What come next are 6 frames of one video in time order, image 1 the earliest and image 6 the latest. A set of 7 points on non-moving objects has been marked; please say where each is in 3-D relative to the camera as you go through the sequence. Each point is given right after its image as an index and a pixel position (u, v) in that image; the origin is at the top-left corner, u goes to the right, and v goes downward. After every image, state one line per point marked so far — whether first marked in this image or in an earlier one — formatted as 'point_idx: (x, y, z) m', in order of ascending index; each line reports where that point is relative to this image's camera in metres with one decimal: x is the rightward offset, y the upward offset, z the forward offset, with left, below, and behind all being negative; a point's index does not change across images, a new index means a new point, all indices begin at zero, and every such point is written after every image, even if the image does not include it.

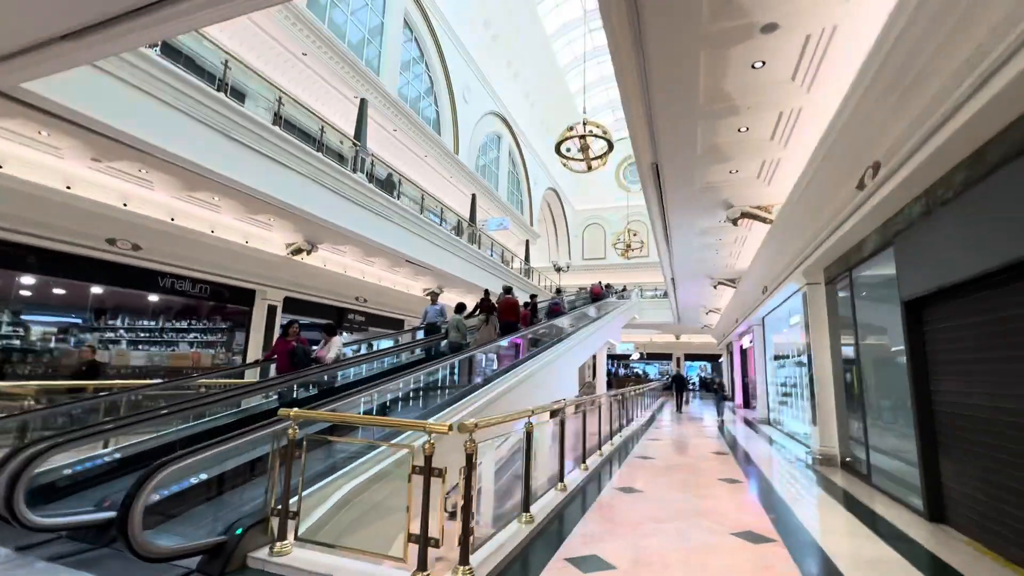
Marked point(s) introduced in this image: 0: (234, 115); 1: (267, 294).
0: (-3.7, +2.3, +6.3) m
1: (-4.6, -0.1, +8.9) m
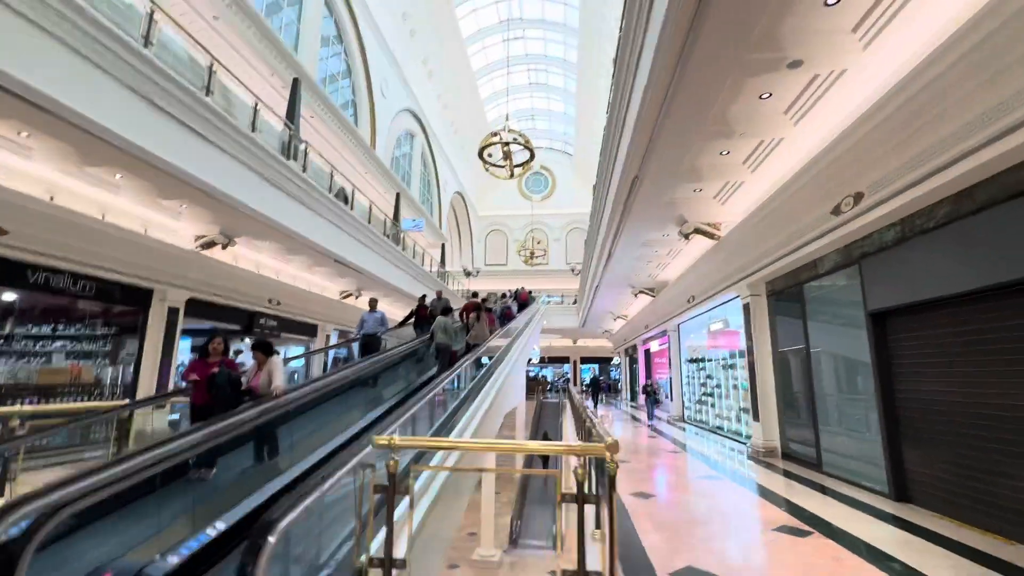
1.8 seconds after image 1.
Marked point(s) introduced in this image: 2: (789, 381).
0: (-3.9, +2.4, +5.2) m
1: (-5.5, -0.1, +7.5) m
2: (+3.5, -1.2, +5.9) m
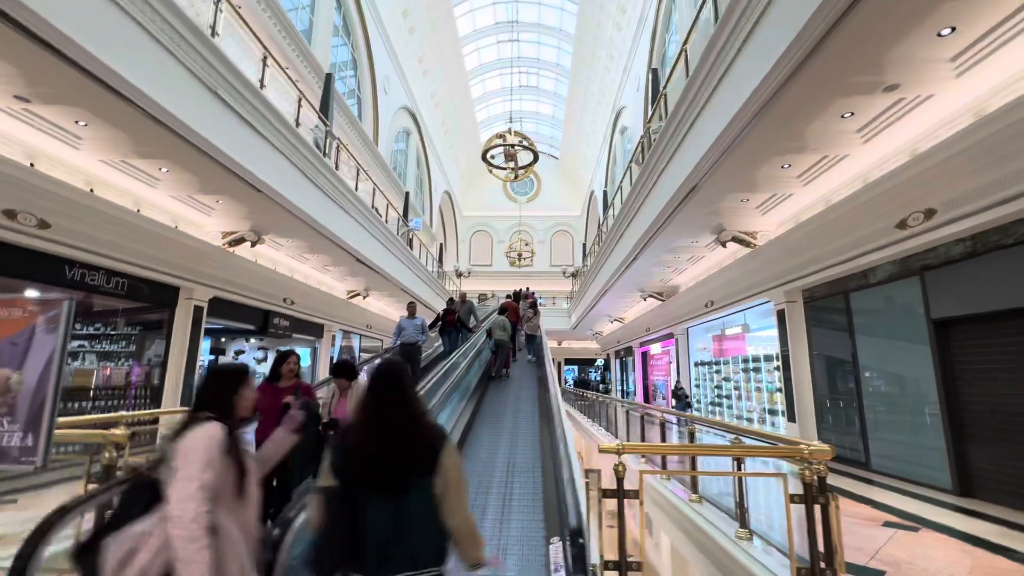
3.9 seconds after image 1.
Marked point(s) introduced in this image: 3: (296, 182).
0: (-3.1, +2.4, +5.0) m
1: (-4.9, -0.1, +7.2) m
2: (+4.2, -1.3, +6.2) m
3: (-3.0, +1.5, +6.6) m
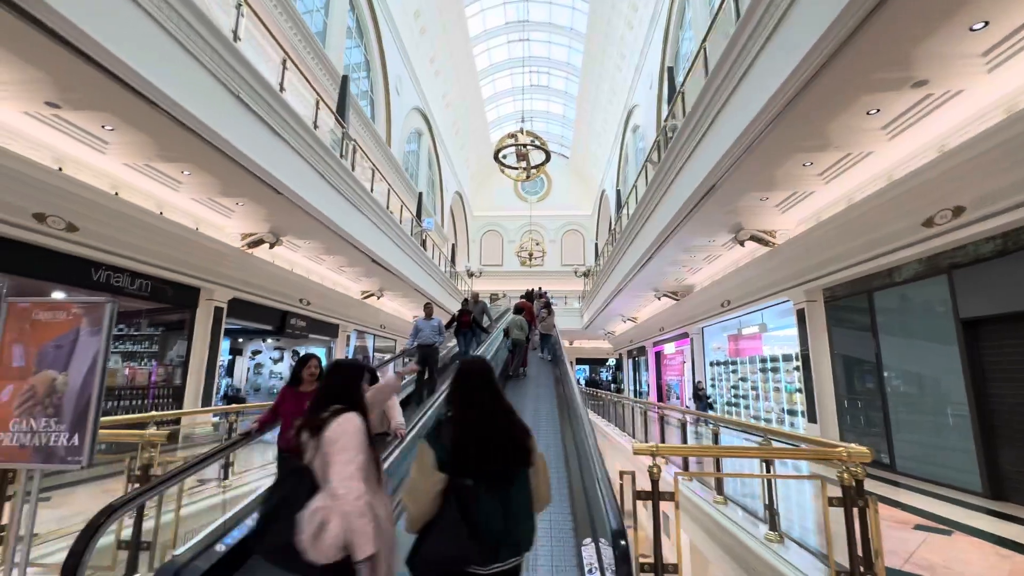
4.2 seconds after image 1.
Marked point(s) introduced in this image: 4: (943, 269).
0: (-2.9, +2.4, +5.1) m
1: (-4.6, -0.1, +7.3) m
2: (+4.4, -1.3, +6.1) m
3: (-2.8, +1.5, +6.7) m
4: (+4.4, +0.2, +4.8) m
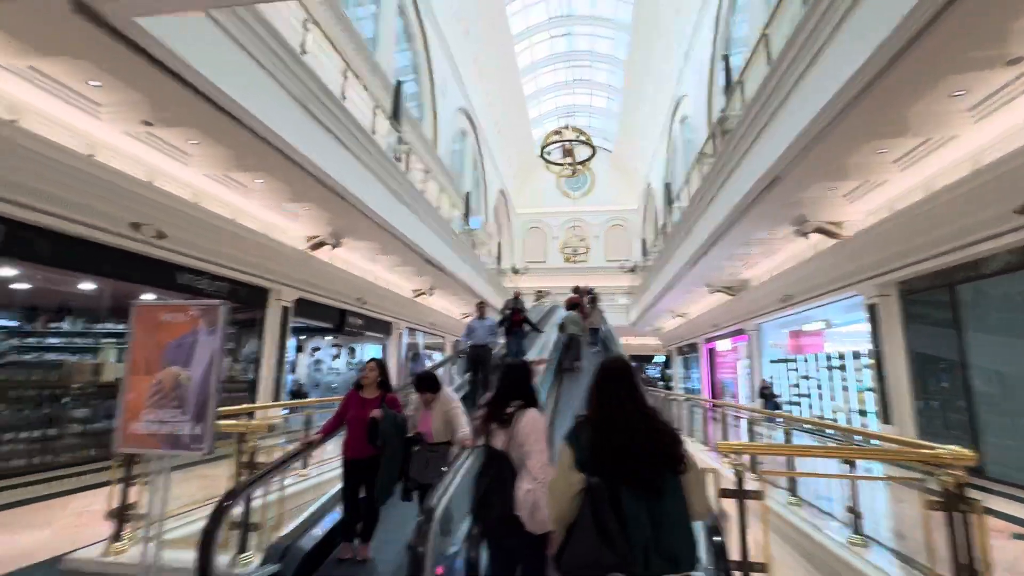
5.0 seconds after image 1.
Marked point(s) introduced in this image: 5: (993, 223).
0: (-2.3, +2.3, +5.4) m
1: (-3.8, -0.1, +7.7) m
2: (+5.1, -1.2, +5.7) m
3: (-2.1, +1.5, +6.9) m
4: (+5.0, +0.3, +4.4) m
5: (+4.6, +0.6, +4.5) m
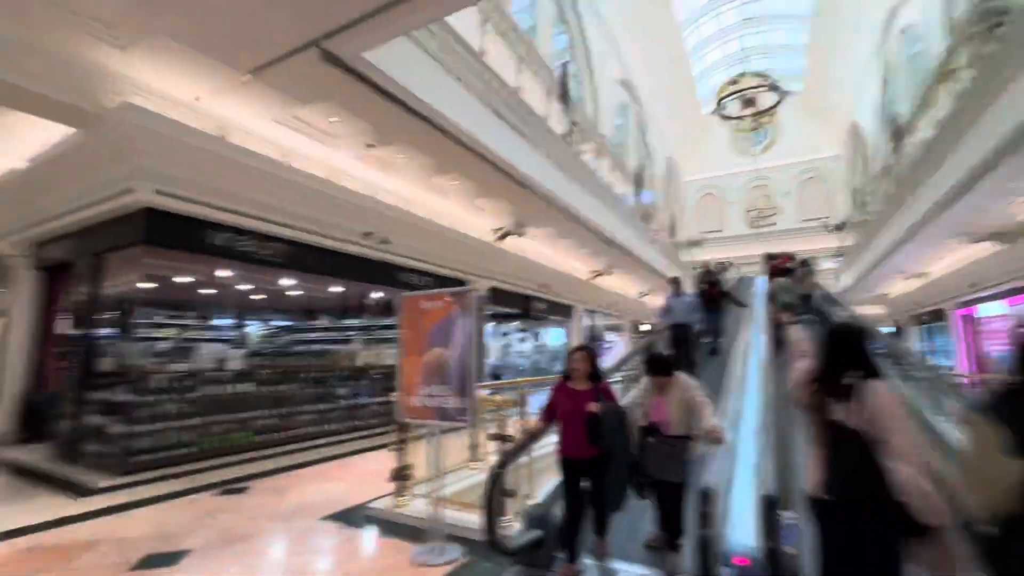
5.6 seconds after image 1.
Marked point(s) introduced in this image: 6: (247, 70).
0: (-0.3, +2.5, +5.7) m
1: (-0.6, +0.1, +8.4) m
2: (+7.1, -0.5, +3.5) m
3: (+0.6, +1.7, +7.1) m
4: (+6.4, +0.9, +2.3) m
5: (+6.1, +1.2, +2.5) m
6: (-2.1, +1.7, +3.6) m
